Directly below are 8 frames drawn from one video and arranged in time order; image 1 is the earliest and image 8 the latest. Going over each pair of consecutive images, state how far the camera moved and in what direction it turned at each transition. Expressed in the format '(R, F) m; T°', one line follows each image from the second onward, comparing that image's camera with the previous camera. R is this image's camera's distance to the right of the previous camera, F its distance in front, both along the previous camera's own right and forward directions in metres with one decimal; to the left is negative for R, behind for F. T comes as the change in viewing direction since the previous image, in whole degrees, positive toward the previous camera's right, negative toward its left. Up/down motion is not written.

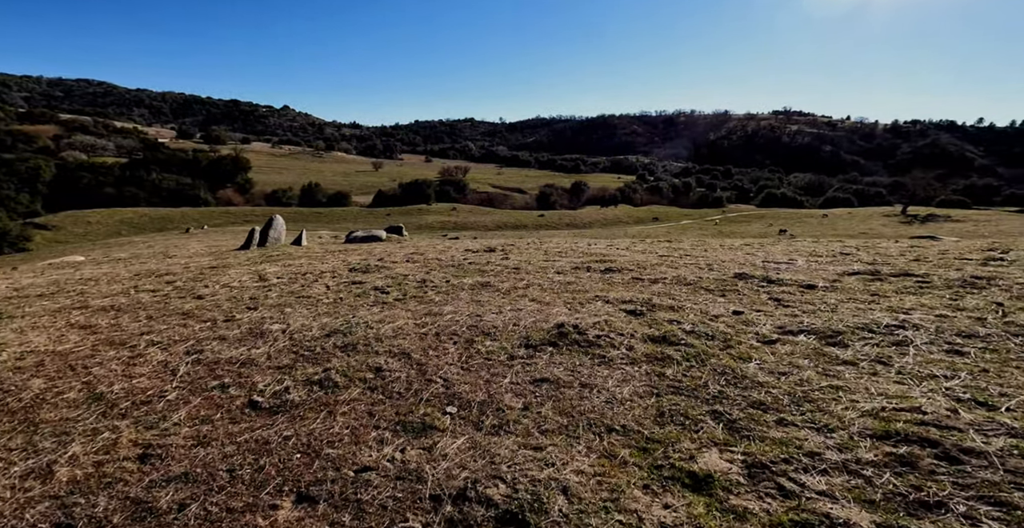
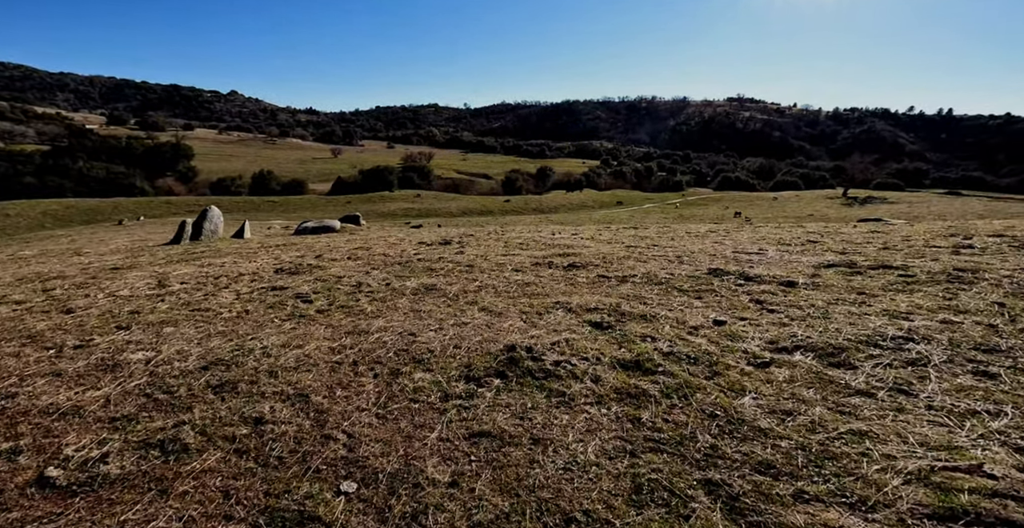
(+0.3, +1.3) m; +4°
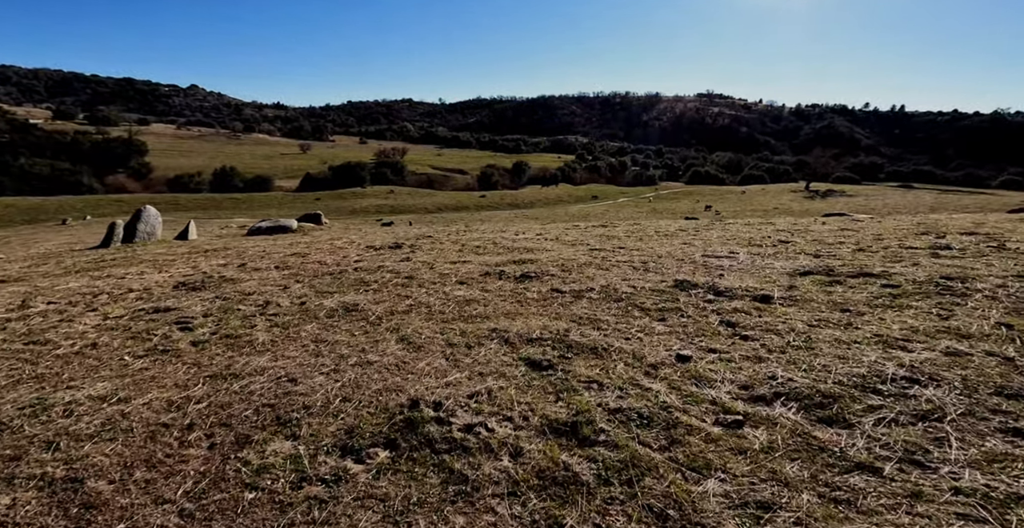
(+0.6, +1.2) m; +3°
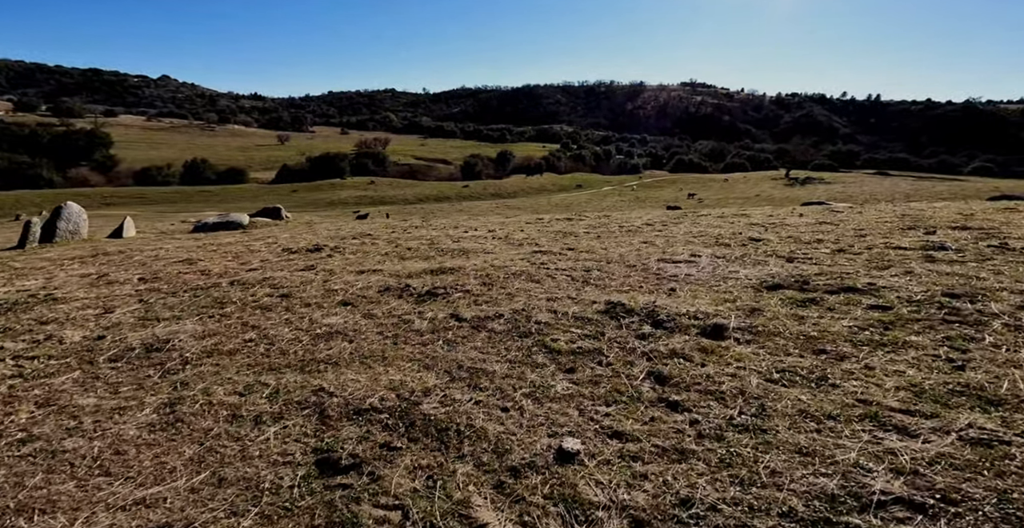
(+1.2, +1.8) m; +2°
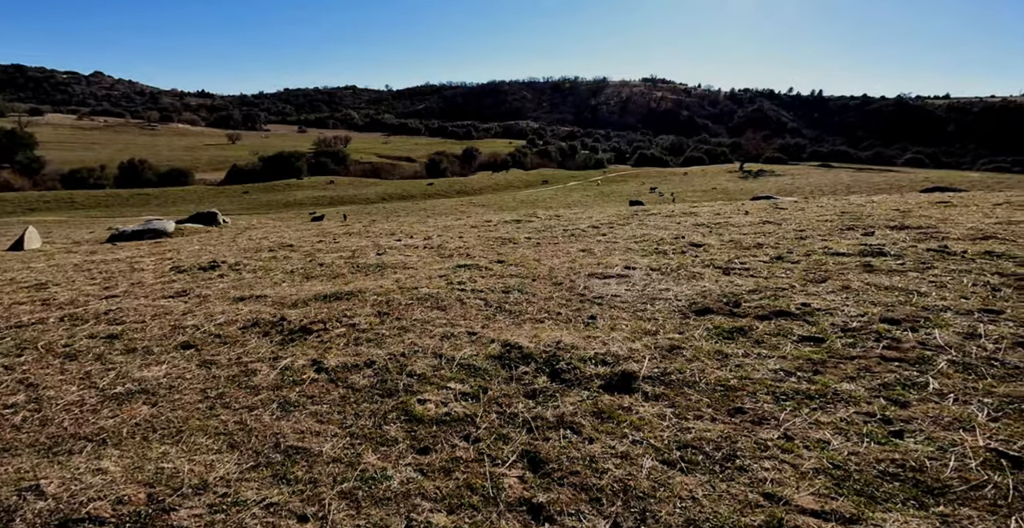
(+0.9, +1.0) m; +4°
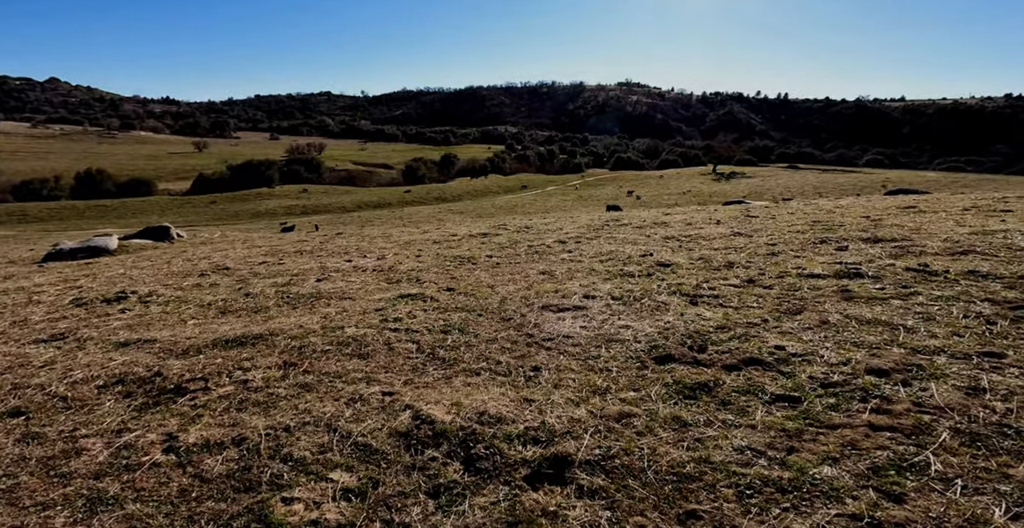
(+0.5, +1.0) m; +2°
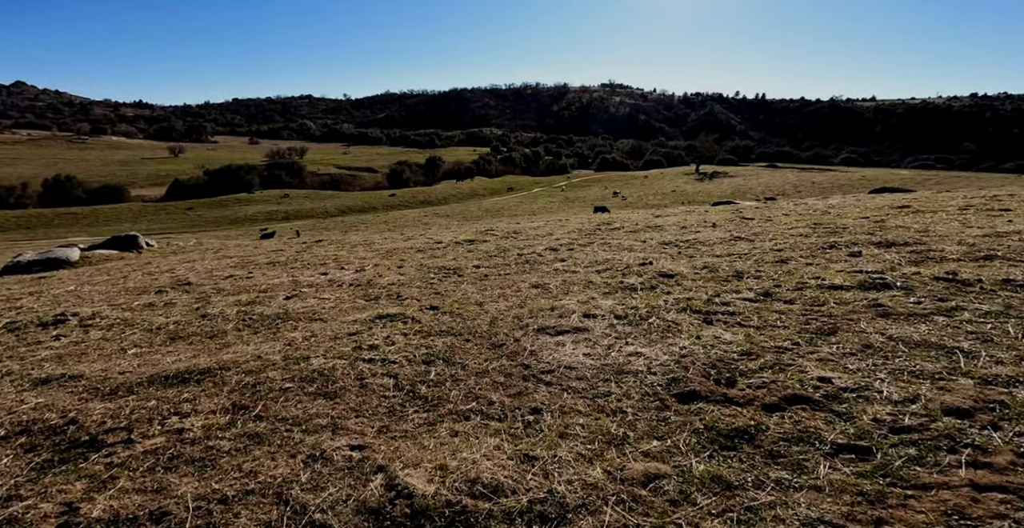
(-0.1, +0.9) m; +2°
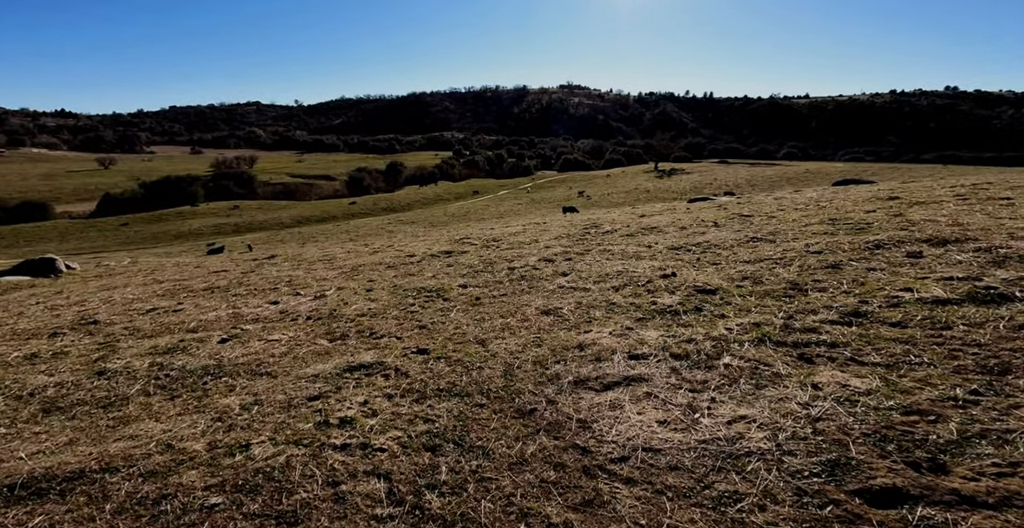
(-0.6, +1.9) m; +5°
